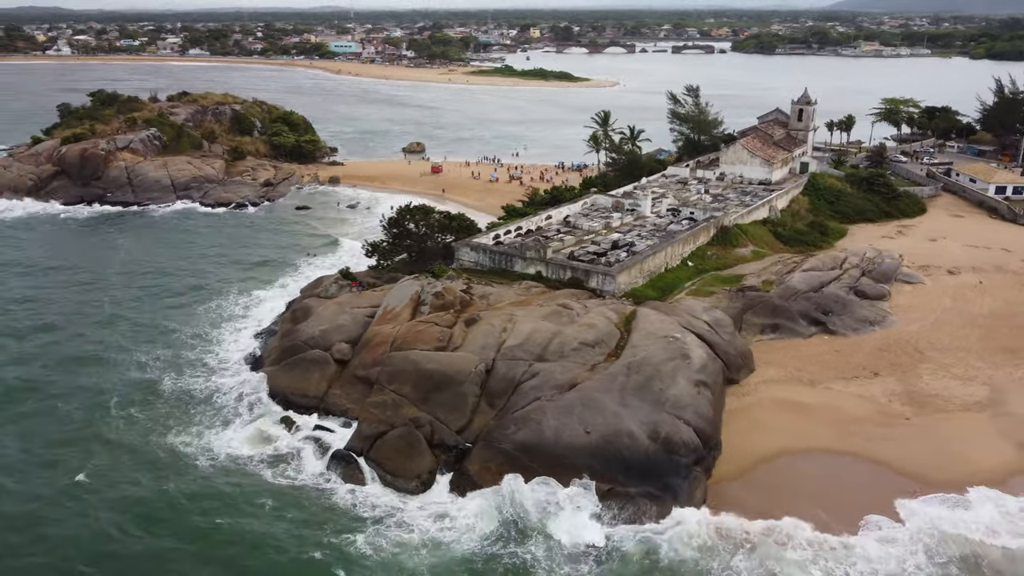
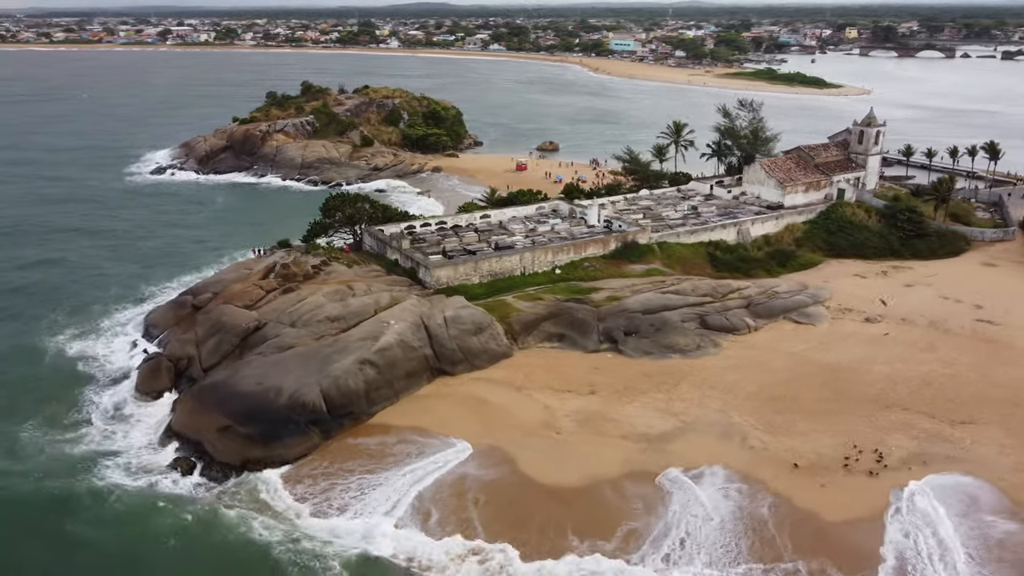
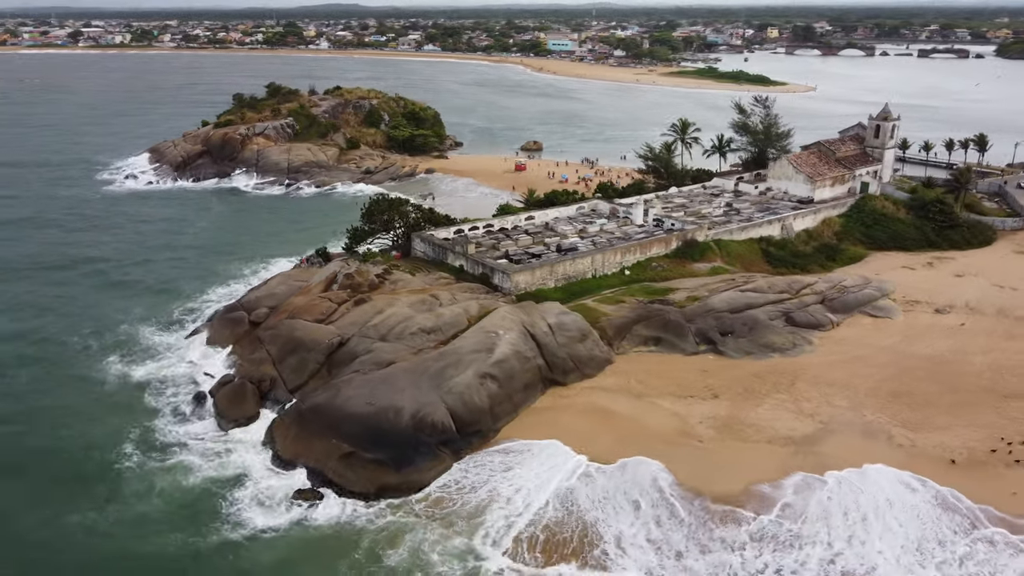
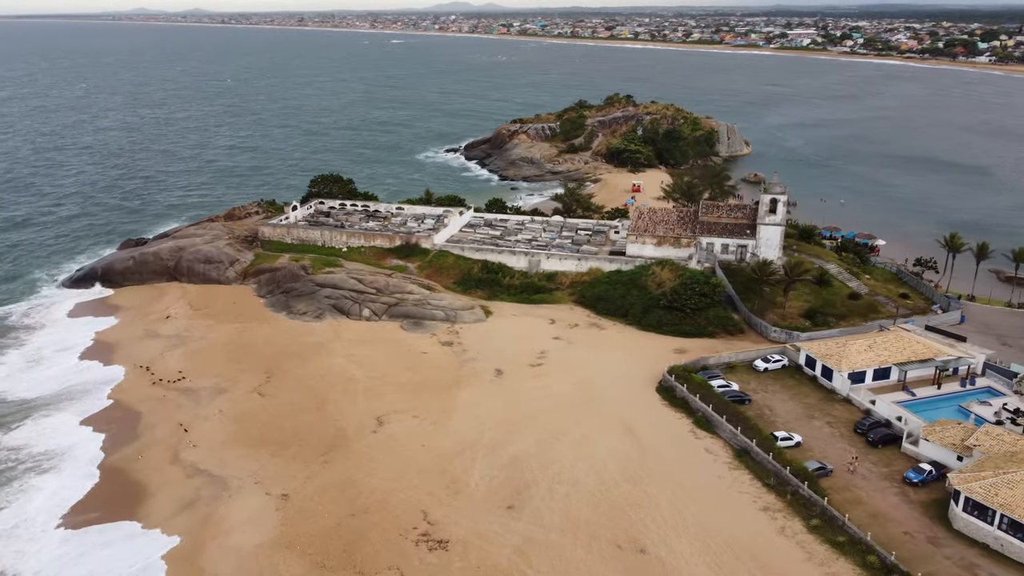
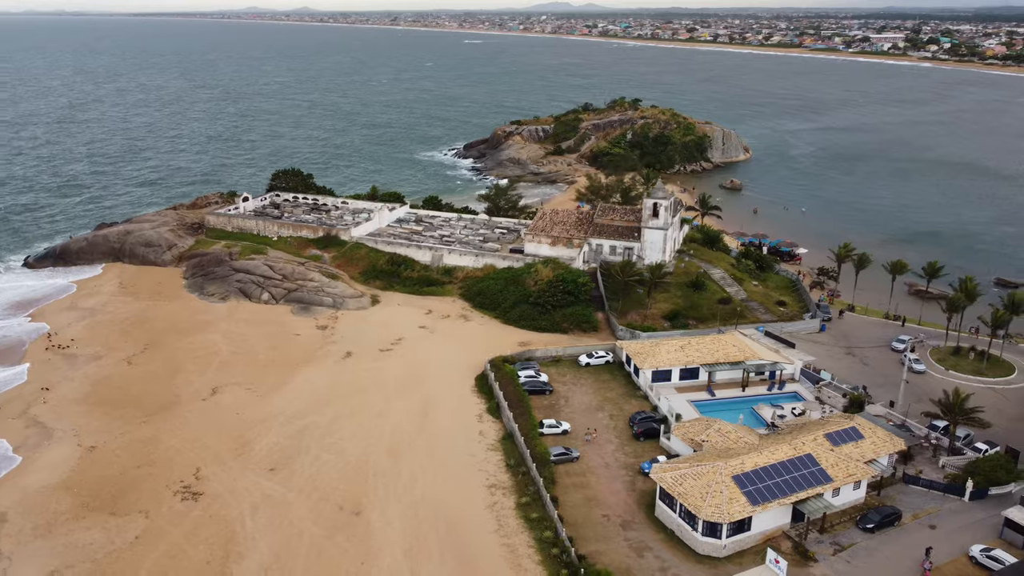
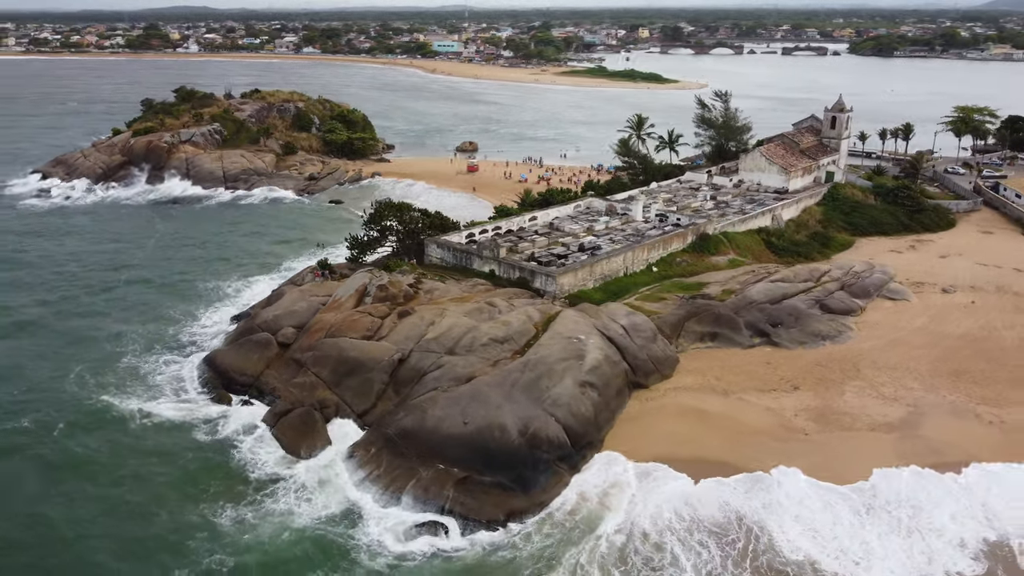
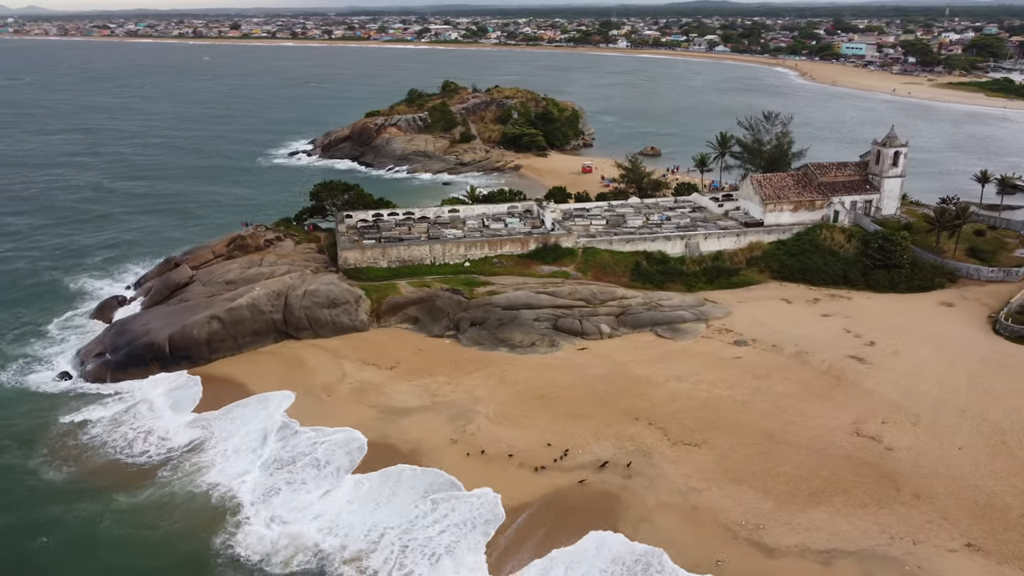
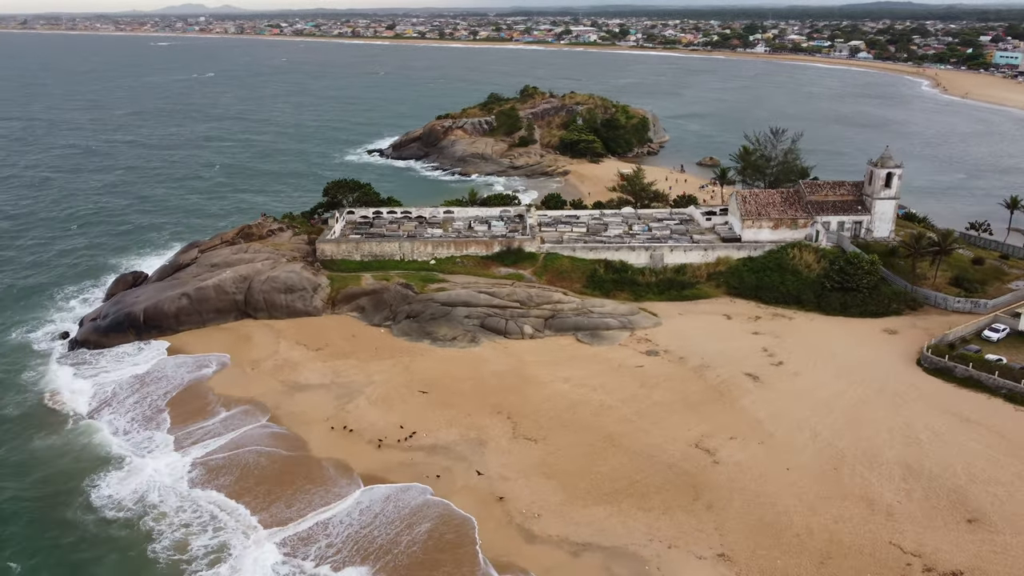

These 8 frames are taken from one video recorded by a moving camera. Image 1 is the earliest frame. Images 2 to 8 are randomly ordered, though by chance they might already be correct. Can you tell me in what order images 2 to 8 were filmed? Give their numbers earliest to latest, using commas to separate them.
6, 3, 2, 7, 8, 4, 5
